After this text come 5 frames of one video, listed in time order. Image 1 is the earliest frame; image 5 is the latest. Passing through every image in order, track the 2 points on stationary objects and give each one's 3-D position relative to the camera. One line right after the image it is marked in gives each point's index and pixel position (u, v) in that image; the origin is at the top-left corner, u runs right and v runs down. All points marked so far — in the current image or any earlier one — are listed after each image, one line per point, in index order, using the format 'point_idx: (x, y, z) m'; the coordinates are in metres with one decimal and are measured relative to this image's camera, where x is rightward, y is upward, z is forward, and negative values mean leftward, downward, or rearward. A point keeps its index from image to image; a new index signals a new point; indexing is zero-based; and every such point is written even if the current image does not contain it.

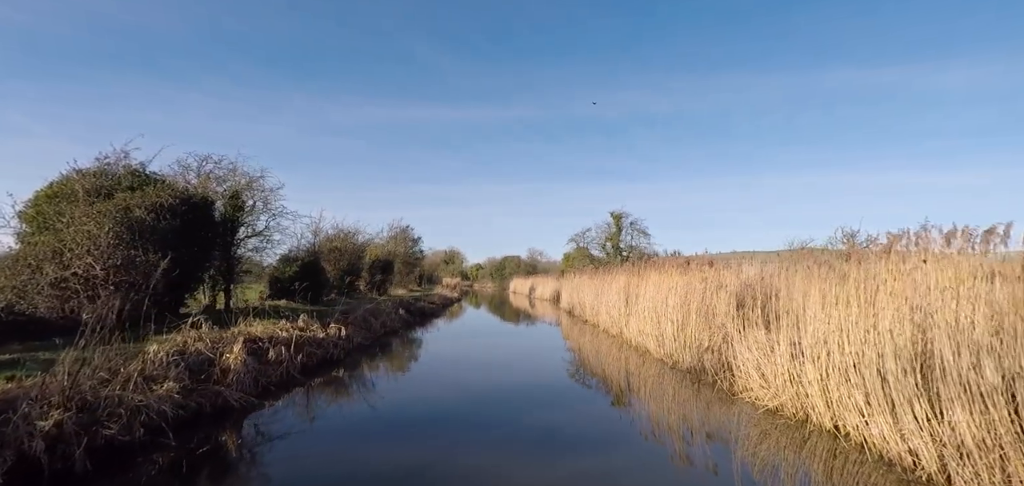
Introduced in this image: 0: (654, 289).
0: (+3.4, -1.0, +12.0) m
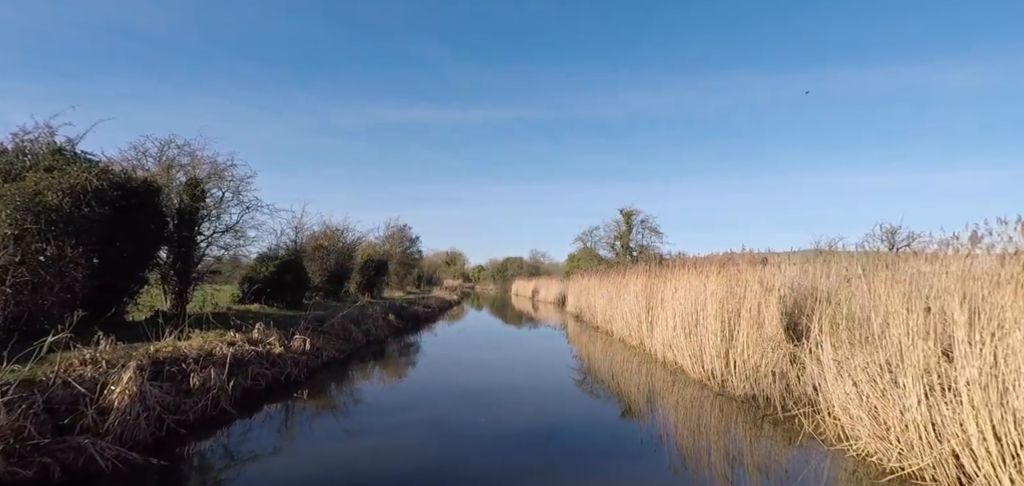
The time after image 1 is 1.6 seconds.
0: (+3.4, -0.9, +10.1) m
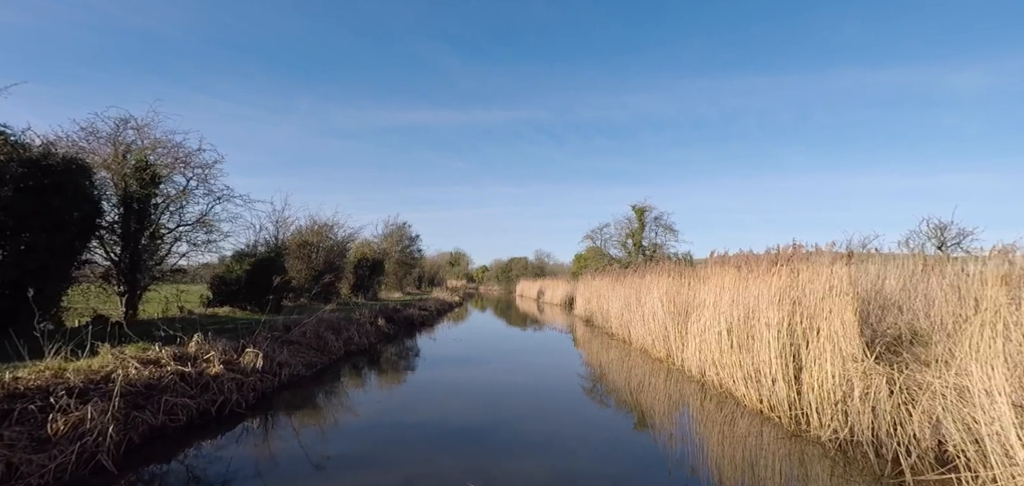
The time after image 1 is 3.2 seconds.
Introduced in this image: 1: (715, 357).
0: (+3.5, -0.8, +8.3) m
1: (+3.3, -1.9, +8.3) m
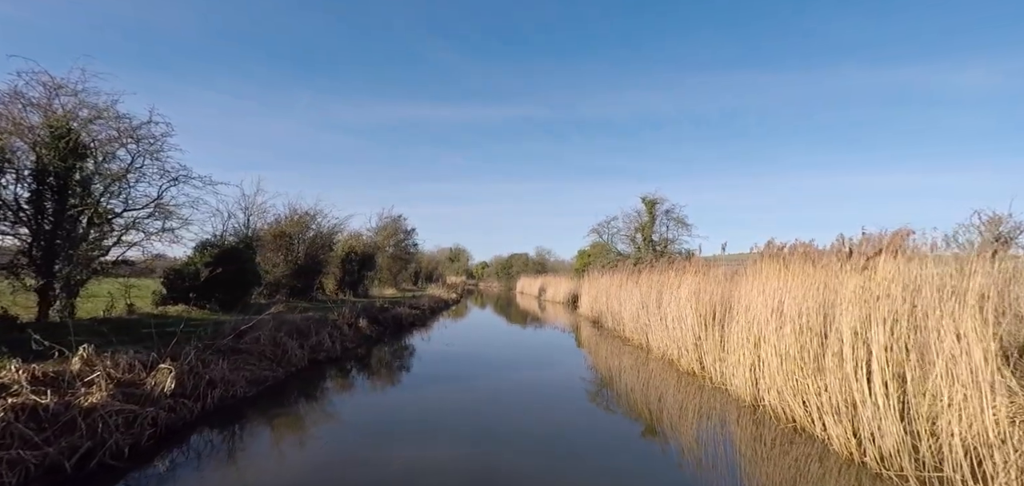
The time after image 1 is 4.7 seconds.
0: (+3.5, -0.7, +6.6) m
1: (+3.3, -1.7, +6.6) m
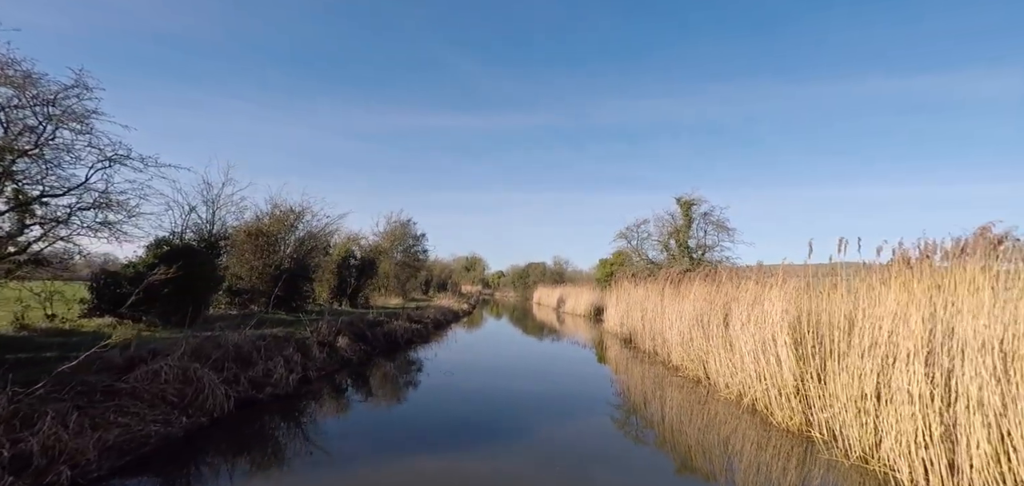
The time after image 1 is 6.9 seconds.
0: (+3.7, -0.6, +3.9) m
1: (+3.4, -1.7, +3.9) m
